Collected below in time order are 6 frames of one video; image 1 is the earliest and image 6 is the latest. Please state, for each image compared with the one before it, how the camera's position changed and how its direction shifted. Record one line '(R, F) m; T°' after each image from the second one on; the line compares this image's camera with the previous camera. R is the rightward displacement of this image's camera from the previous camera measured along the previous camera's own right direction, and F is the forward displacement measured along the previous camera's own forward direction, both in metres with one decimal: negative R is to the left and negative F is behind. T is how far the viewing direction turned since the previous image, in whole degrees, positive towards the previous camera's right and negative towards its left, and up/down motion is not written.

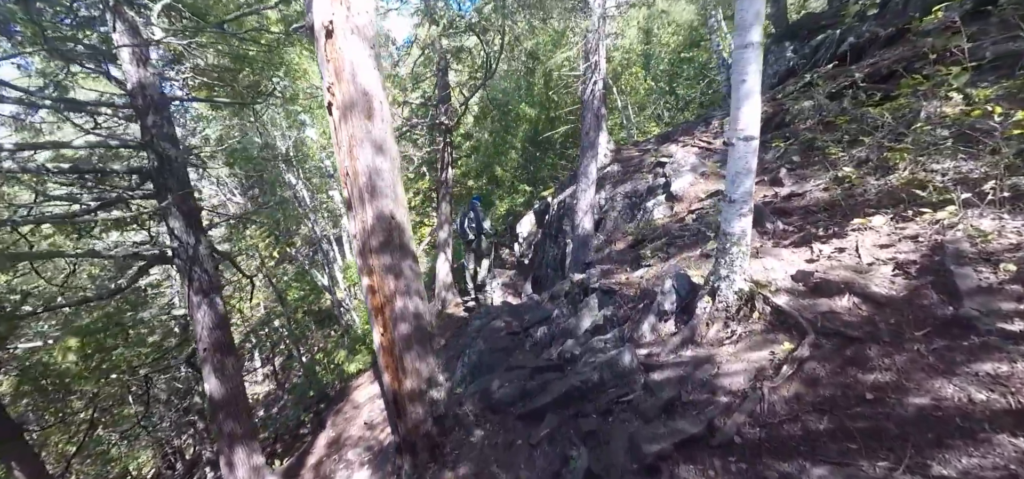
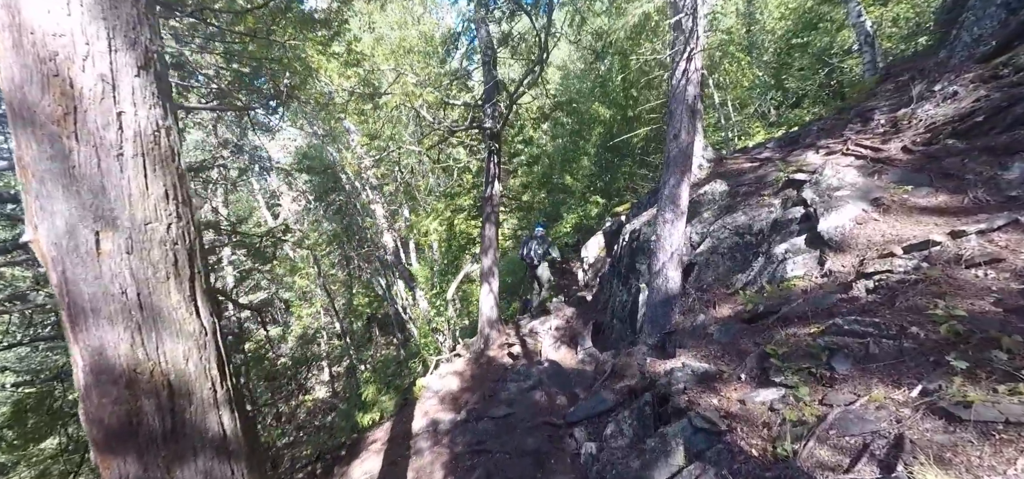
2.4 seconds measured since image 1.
(+0.5, +3.1) m; -9°
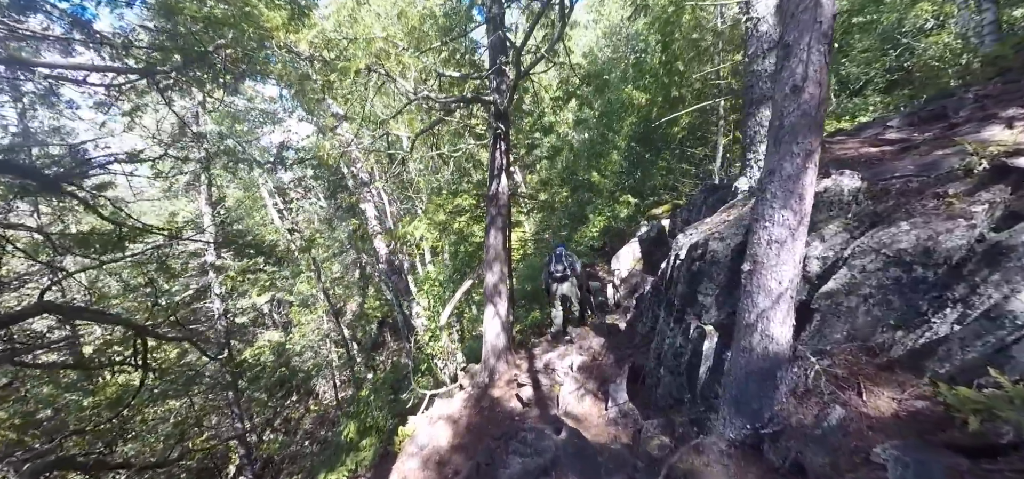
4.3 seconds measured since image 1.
(+0.2, +2.5) m; -3°
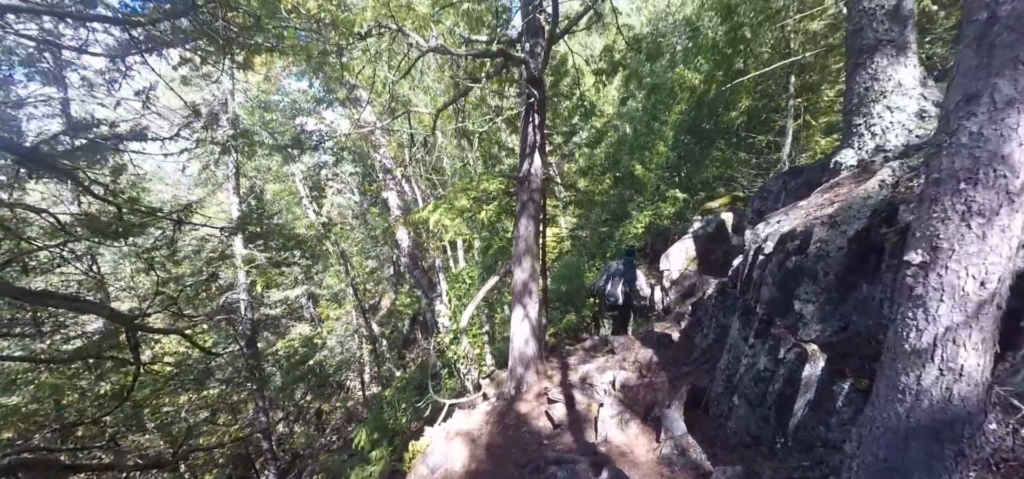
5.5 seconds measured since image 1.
(+0.1, +1.3) m; -4°
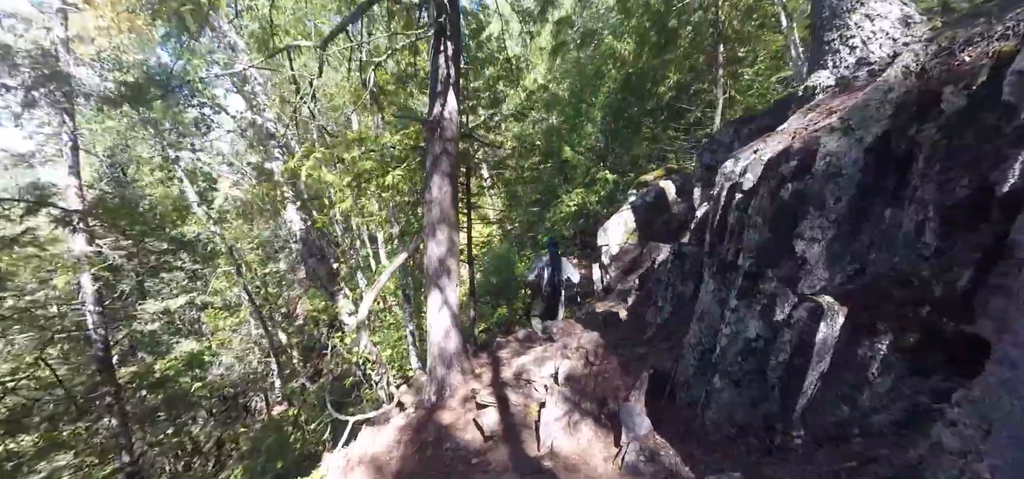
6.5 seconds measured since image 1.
(+0.2, +1.3) m; +8°
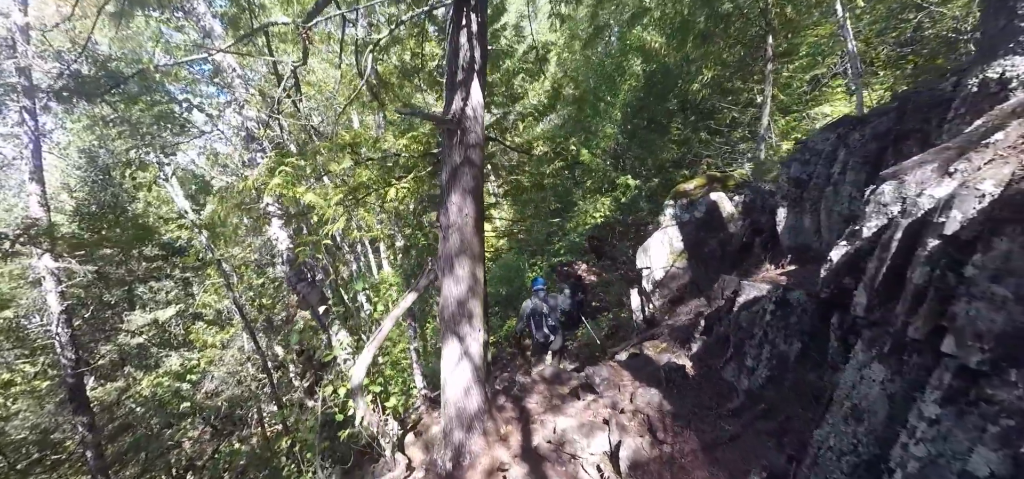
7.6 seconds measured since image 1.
(-0.3, +1.2) m; 0°
